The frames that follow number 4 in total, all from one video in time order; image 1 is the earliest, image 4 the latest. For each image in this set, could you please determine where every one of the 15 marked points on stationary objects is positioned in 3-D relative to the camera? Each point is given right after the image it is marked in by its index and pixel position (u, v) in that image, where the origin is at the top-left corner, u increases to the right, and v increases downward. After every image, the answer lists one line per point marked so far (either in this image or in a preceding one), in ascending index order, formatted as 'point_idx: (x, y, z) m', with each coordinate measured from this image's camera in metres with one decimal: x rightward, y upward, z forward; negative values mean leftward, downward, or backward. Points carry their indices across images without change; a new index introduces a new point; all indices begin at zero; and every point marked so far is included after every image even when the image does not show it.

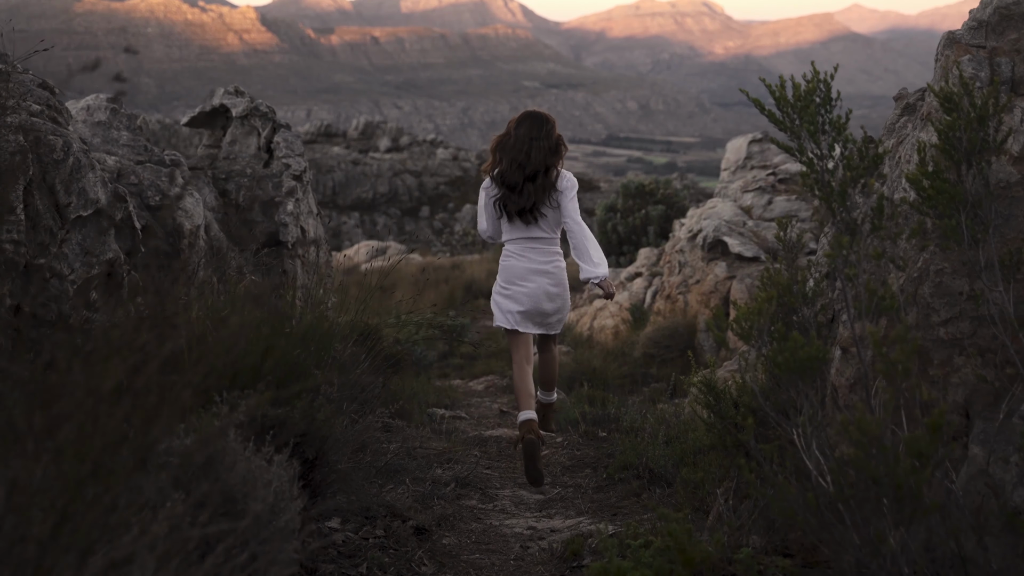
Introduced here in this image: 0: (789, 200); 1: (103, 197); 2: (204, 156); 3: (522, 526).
0: (+3.4, +1.1, +10.2) m
1: (-2.3, +0.5, +4.8) m
2: (-2.9, +1.2, +8.0) m
3: (0.0, -1.1, +3.9) m
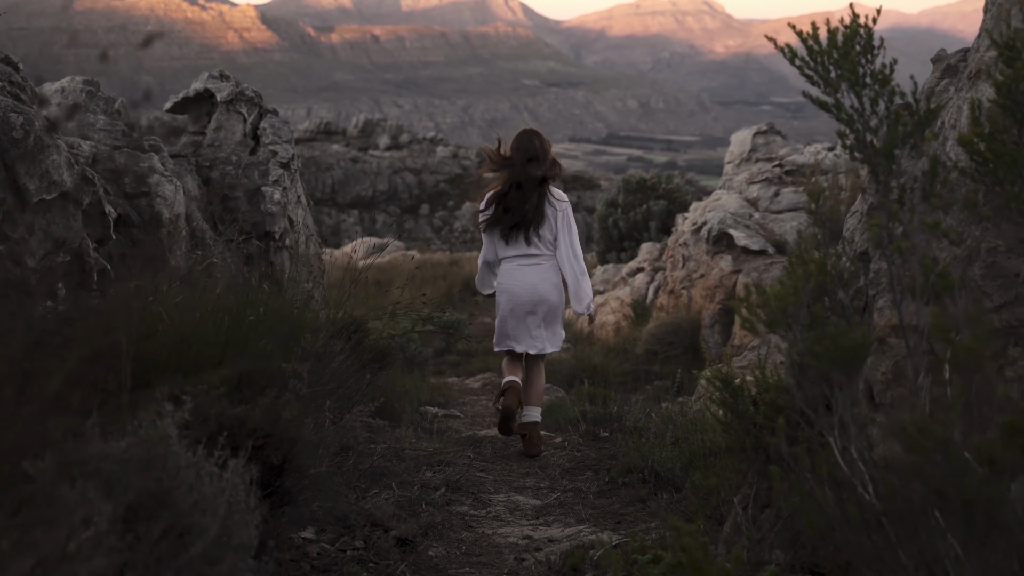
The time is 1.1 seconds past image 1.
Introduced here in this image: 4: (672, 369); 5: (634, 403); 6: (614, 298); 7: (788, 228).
0: (+3.3, +1.1, +9.9) m
1: (-2.3, +0.6, +4.5) m
2: (-2.9, +1.3, +7.6) m
3: (0.0, -1.0, +3.5) m
4: (+1.6, -0.8, +8.3) m
5: (+0.9, -0.9, +6.5) m
6: (+1.4, -0.1, +11.2) m
7: (+3.0, +0.6, +9.2) m
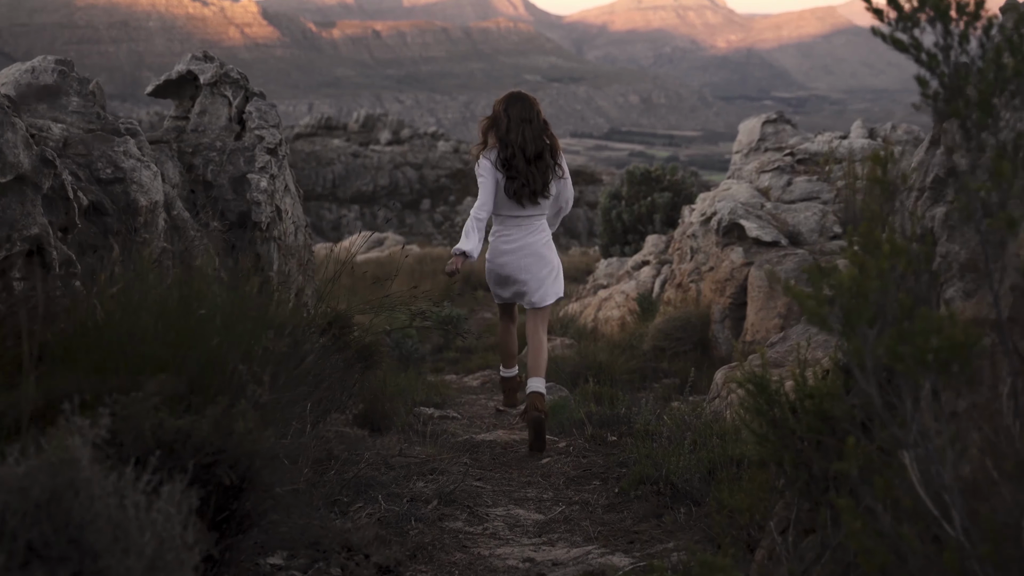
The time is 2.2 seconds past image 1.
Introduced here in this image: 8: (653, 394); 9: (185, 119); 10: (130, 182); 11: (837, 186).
0: (+3.3, +1.2, +9.5) m
1: (-2.3, +0.6, +4.1) m
2: (-2.9, +1.4, +7.2) m
3: (0.0, -1.0, +3.1) m
4: (+1.6, -0.7, +7.9) m
5: (+0.9, -0.8, +6.1) m
6: (+1.4, -0.1, +10.8) m
7: (+3.0, +0.7, +8.8) m
8: (+1.1, -0.9, +6.9) m
9: (-2.9, +1.5, +7.4) m
10: (-2.6, +0.7, +5.7) m
11: (+3.6, +1.1, +9.3) m
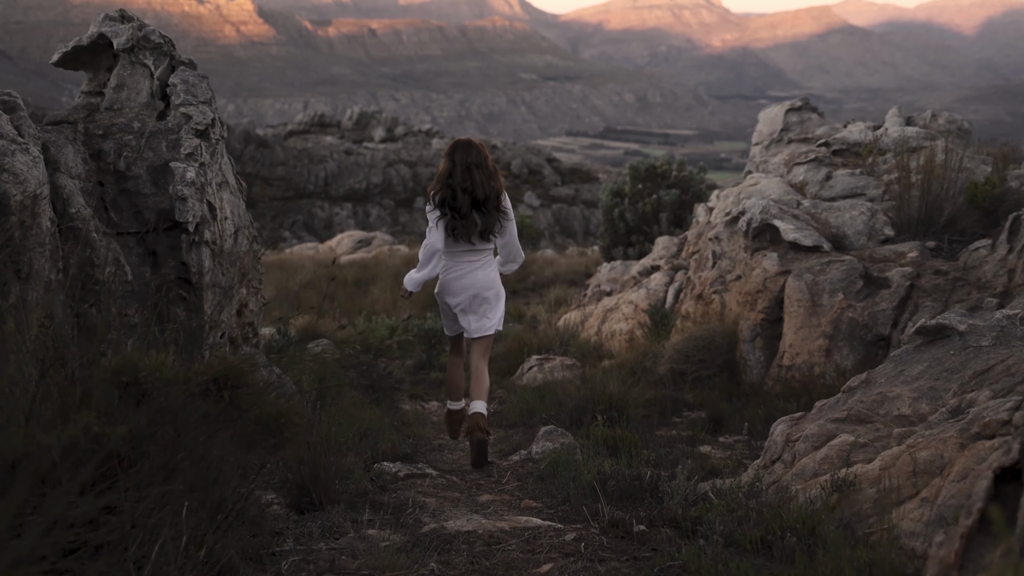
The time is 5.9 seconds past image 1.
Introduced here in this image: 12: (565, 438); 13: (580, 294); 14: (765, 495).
0: (+3.3, +1.1, +8.1) m
1: (-2.4, +0.5, +2.7) m
2: (-3.0, +1.3, +5.8) m
3: (0.0, -1.1, +1.8) m
4: (+1.5, -0.9, +6.6) m
5: (+0.9, -1.0, +4.8) m
6: (+1.3, -0.2, +9.5) m
7: (+2.9, +0.6, +7.4) m
8: (+1.1, -1.0, +5.5) m
9: (-2.9, +1.4, +6.0) m
10: (-2.6, +0.6, +4.3) m
11: (+3.5, +1.0, +8.0) m
12: (+0.3, -0.9, +5.2) m
13: (+1.0, -0.1, +11.9) m
14: (+1.1, -0.8, +3.5) m
